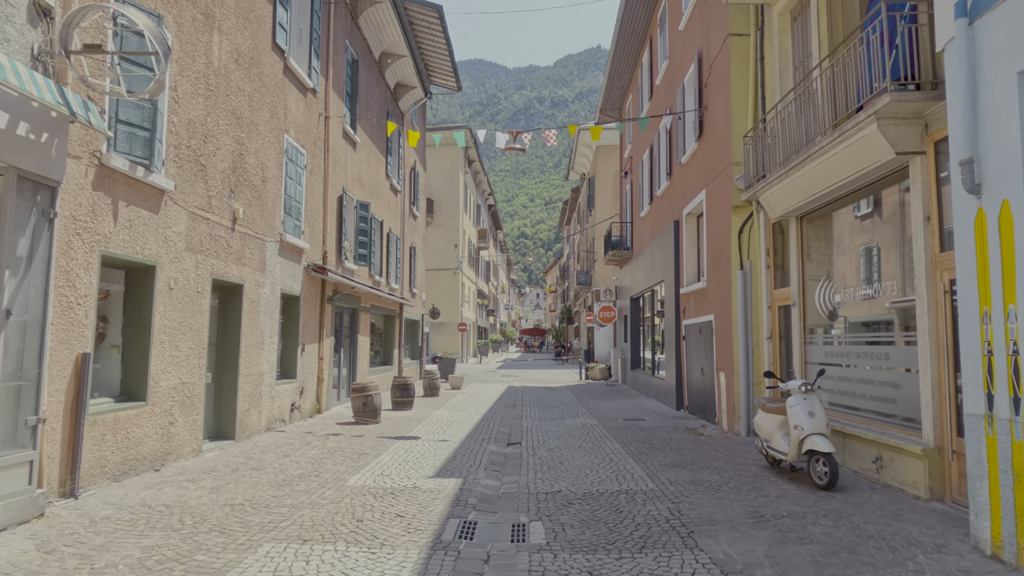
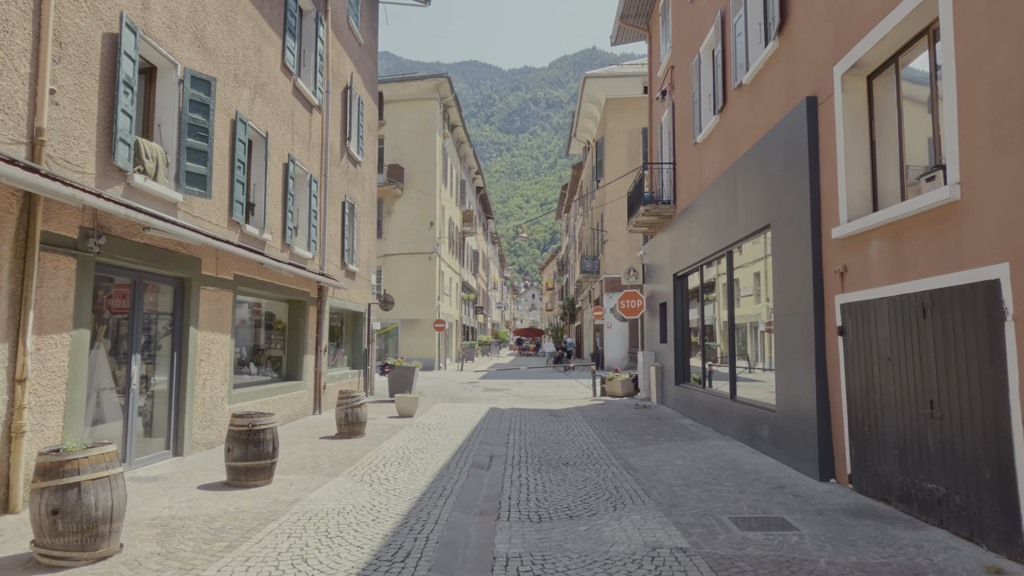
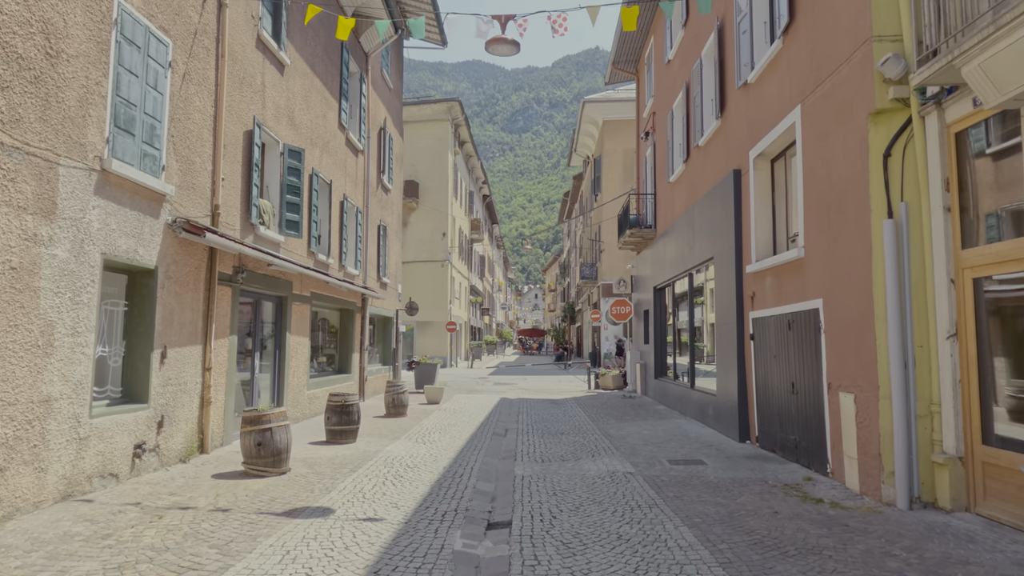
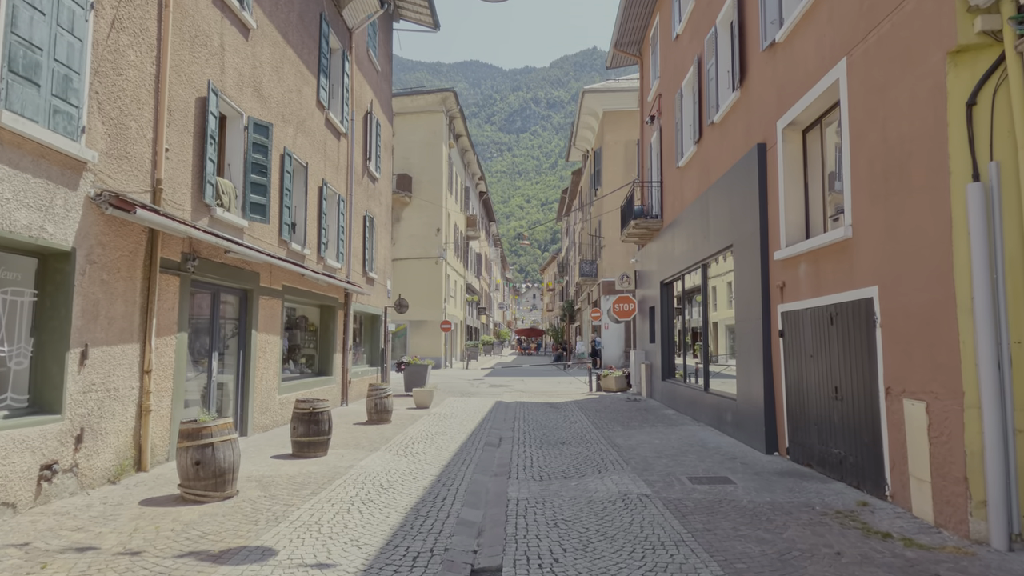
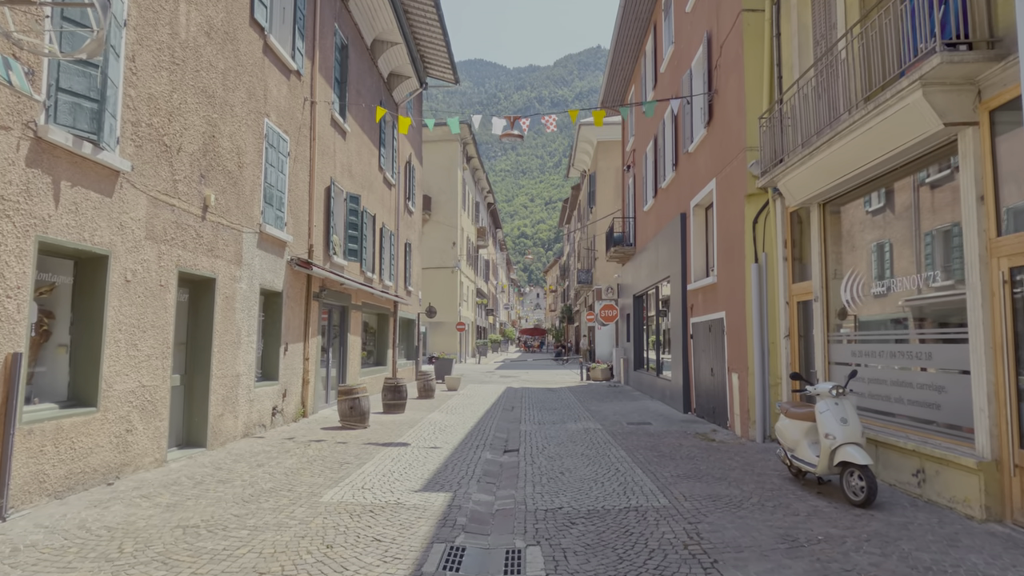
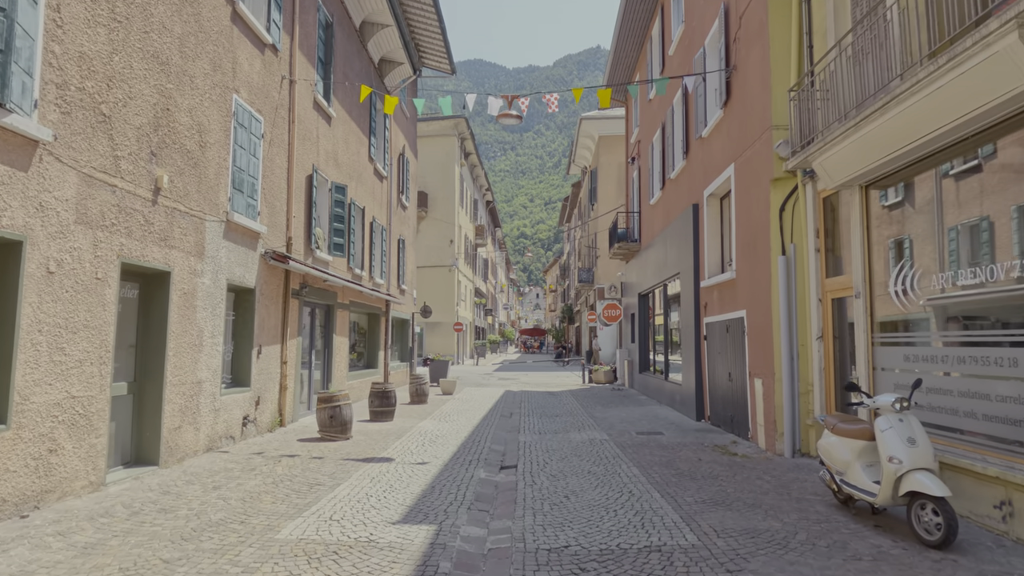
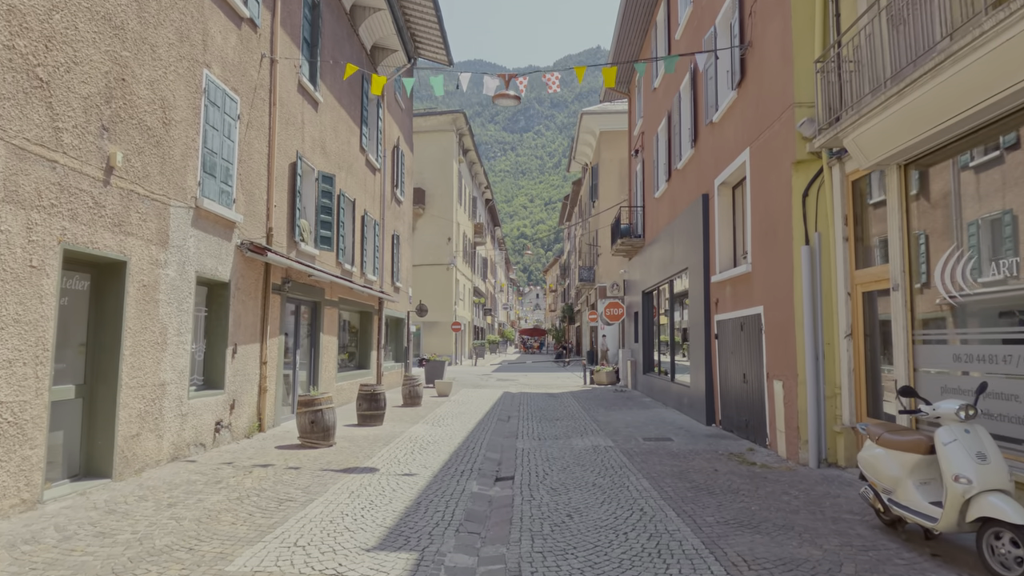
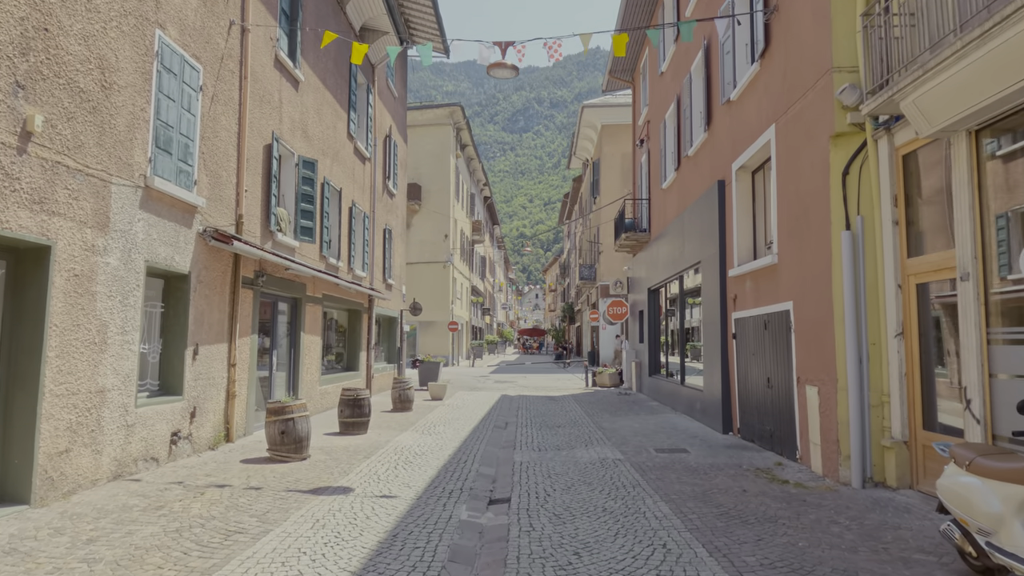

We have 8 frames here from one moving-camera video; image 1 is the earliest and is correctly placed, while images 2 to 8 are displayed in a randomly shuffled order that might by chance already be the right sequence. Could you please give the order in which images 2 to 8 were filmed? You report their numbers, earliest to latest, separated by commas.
5, 6, 7, 8, 3, 4, 2
